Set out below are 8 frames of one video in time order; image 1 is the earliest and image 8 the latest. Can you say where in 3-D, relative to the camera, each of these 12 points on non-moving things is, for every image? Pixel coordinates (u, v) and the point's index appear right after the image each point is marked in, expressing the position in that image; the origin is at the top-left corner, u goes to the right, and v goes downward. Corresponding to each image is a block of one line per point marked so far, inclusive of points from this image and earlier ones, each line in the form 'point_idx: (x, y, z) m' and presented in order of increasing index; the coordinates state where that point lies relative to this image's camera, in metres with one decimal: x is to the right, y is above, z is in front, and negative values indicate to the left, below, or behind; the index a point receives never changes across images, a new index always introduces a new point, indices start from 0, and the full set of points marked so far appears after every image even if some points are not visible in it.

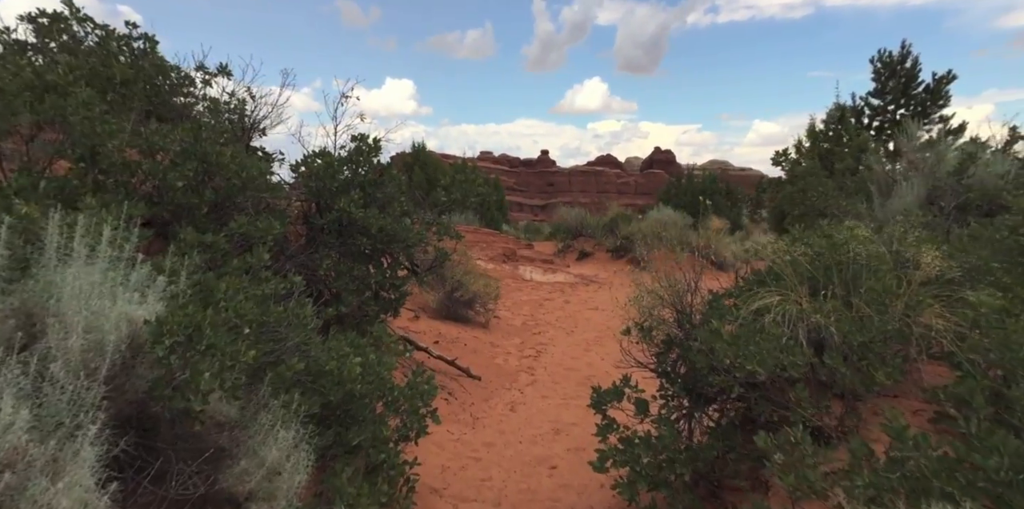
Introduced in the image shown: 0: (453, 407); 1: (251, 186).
0: (-0.5, -1.2, +5.4) m
1: (-1.6, +0.4, +4.1) m
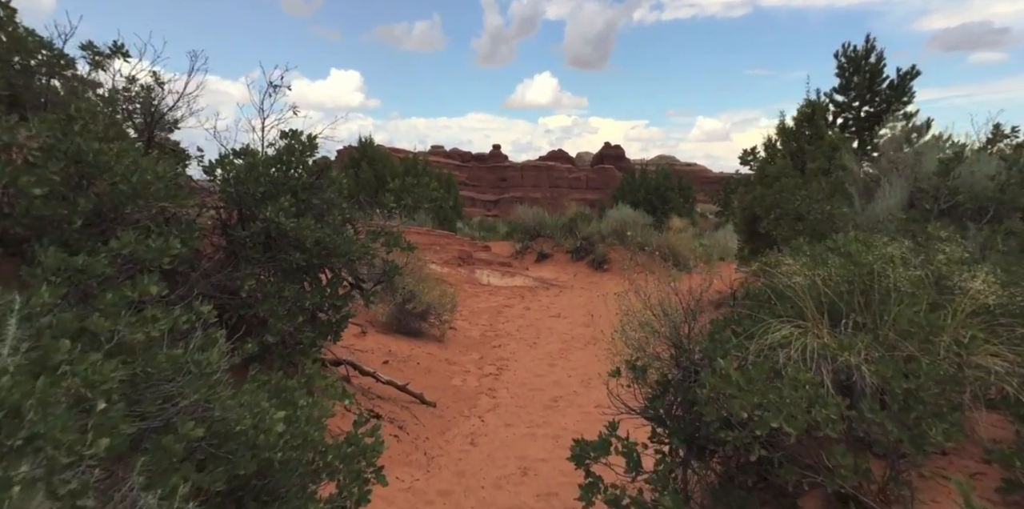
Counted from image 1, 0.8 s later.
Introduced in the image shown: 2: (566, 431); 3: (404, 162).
0: (-0.7, -1.3, +4.7) m
1: (-1.8, +0.3, +3.3) m
2: (+0.4, -1.3, +5.3) m
3: (-2.9, +2.5, +18.4) m
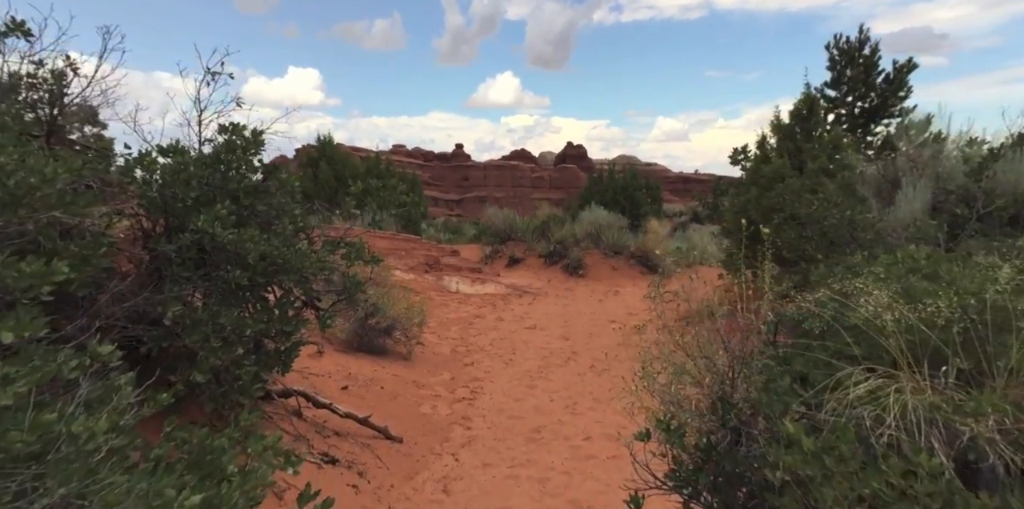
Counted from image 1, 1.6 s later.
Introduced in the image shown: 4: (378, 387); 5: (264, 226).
0: (-0.8, -1.4, +4.0) m
1: (-1.8, +0.2, +2.5) m
2: (+0.3, -1.4, +4.6) m
3: (-3.7, +2.4, +17.6) m
4: (-1.1, -1.1, +5.9) m
5: (-1.4, +0.2, +4.0) m
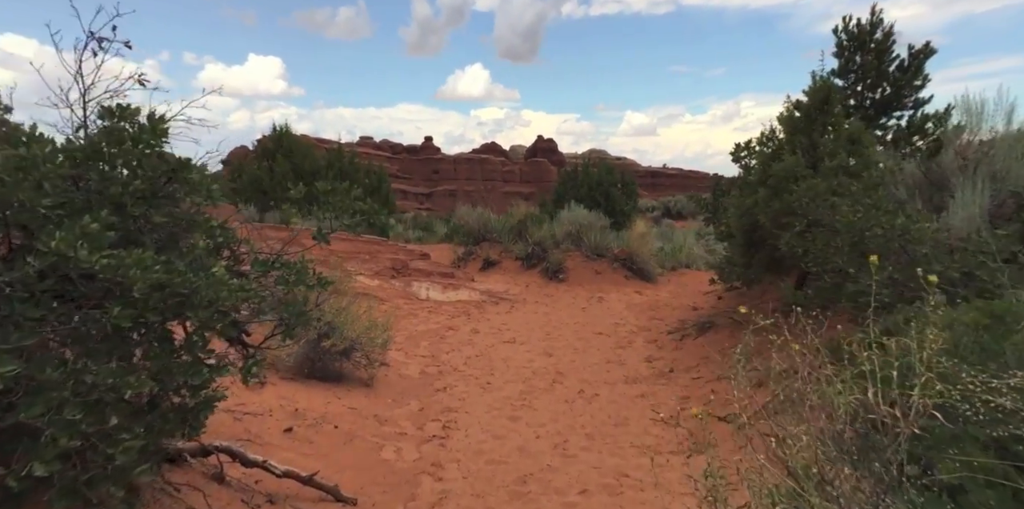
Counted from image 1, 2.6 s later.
0: (-0.9, -1.5, +3.0) m
1: (-1.8, +0.1, +1.5) m
2: (+0.2, -1.5, +3.7) m
3: (-4.3, +2.4, +16.4) m
4: (-1.3, -1.2, +4.9) m
5: (-1.5, +0.1, +3.0) m
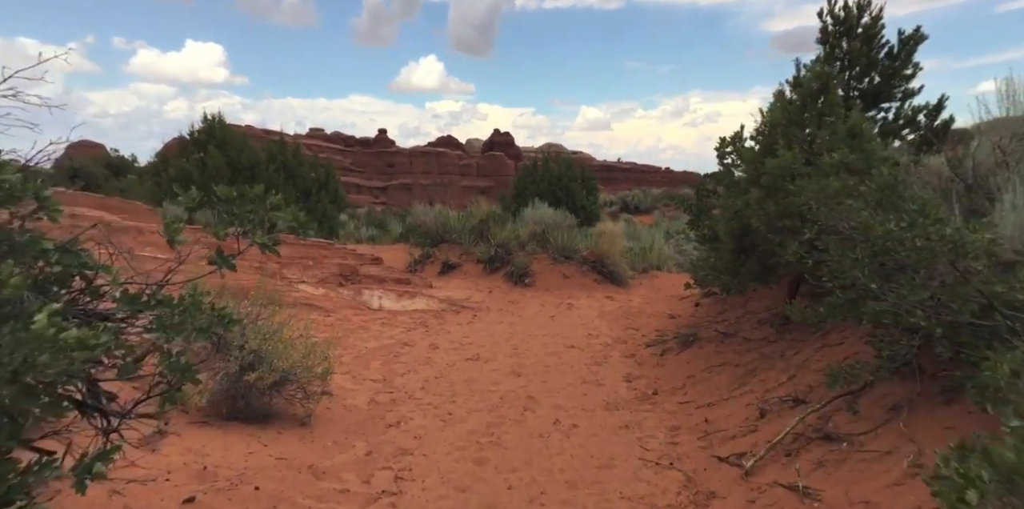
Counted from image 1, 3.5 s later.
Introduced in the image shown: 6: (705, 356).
0: (-1.0, -1.6, +2.1) m
1: (-1.8, -0.1, +0.5) m
2: (+0.1, -1.6, +2.8) m
3: (-5.2, +2.4, +15.3) m
4: (-1.5, -1.3, +4.0) m
5: (-1.6, -0.1, +2.0) m
6: (+1.8, -1.0, +6.7) m
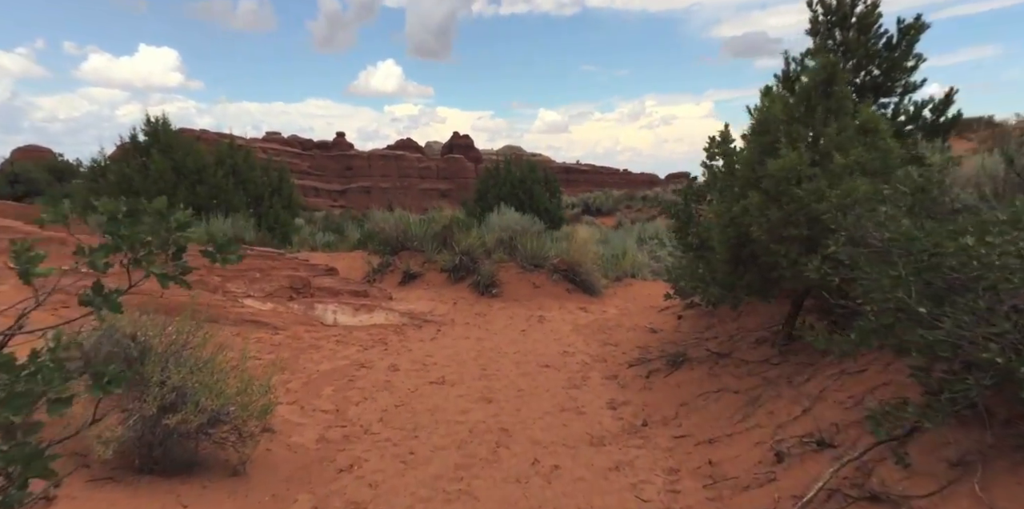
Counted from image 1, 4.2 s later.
0: (-1.0, -1.7, +1.3) m
1: (-1.7, -0.2, -0.3) m
2: (0.0, -1.7, +2.1) m
3: (-6.0, +2.2, +14.2) m
4: (-1.6, -1.4, +3.2) m
5: (-1.5, -0.2, +1.2) m
6: (+1.6, -1.1, +6.0) m
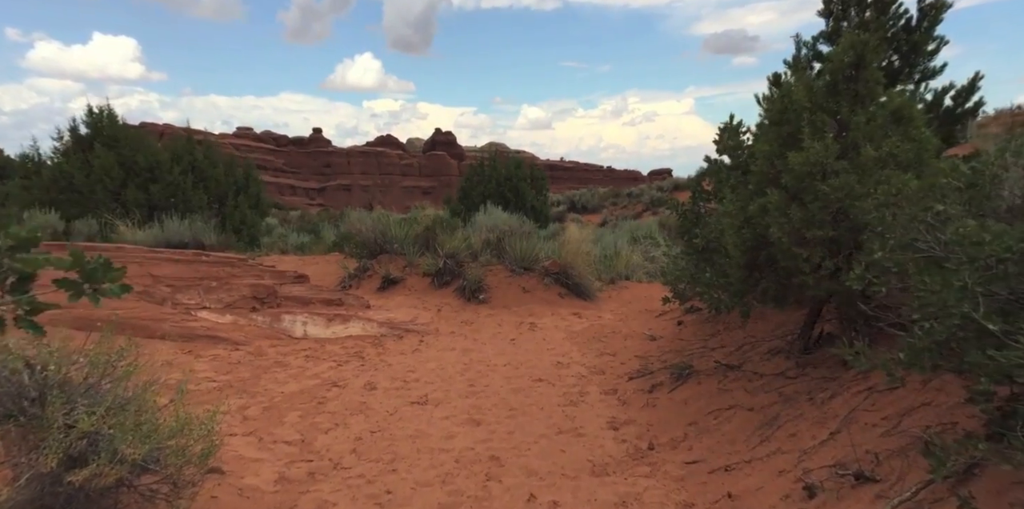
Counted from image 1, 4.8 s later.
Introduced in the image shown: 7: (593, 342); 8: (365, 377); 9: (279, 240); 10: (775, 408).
0: (-0.9, -1.8, +0.7) m
1: (-1.6, -0.3, -0.9) m
2: (+0.1, -1.8, +1.5) m
3: (-6.3, +2.1, +13.5) m
4: (-1.6, -1.5, +2.5) m
5: (-1.5, -0.3, +0.5) m
6: (+1.5, -1.1, +5.5) m
7: (+0.9, -1.0, +8.0) m
8: (-1.4, -1.2, +6.8) m
9: (-4.7, +0.3, +14.1) m
10: (+1.8, -1.1, +4.8) m
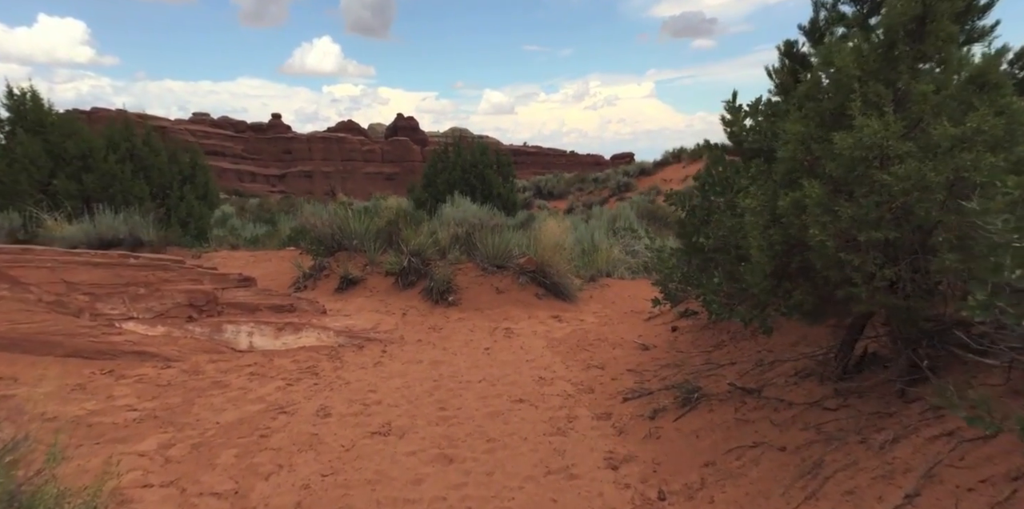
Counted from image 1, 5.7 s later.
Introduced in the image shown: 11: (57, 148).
0: (-0.8, -2.0, -0.3) m
1: (-1.5, -0.5, -2.0) m
2: (+0.1, -1.9, +0.6) m
3: (-6.8, +2.1, +12.2) m
4: (-1.5, -1.6, +1.5) m
5: (-1.4, -0.4, -0.5) m
6: (+1.4, -1.1, +4.6) m
7: (+0.7, -1.0, +7.1) m
8: (-1.6, -1.2, +5.8) m
9: (-5.2, +0.4, +12.9) m
10: (+1.7, -1.1, +3.9) m
11: (-6.7, +1.6, +10.6) m
